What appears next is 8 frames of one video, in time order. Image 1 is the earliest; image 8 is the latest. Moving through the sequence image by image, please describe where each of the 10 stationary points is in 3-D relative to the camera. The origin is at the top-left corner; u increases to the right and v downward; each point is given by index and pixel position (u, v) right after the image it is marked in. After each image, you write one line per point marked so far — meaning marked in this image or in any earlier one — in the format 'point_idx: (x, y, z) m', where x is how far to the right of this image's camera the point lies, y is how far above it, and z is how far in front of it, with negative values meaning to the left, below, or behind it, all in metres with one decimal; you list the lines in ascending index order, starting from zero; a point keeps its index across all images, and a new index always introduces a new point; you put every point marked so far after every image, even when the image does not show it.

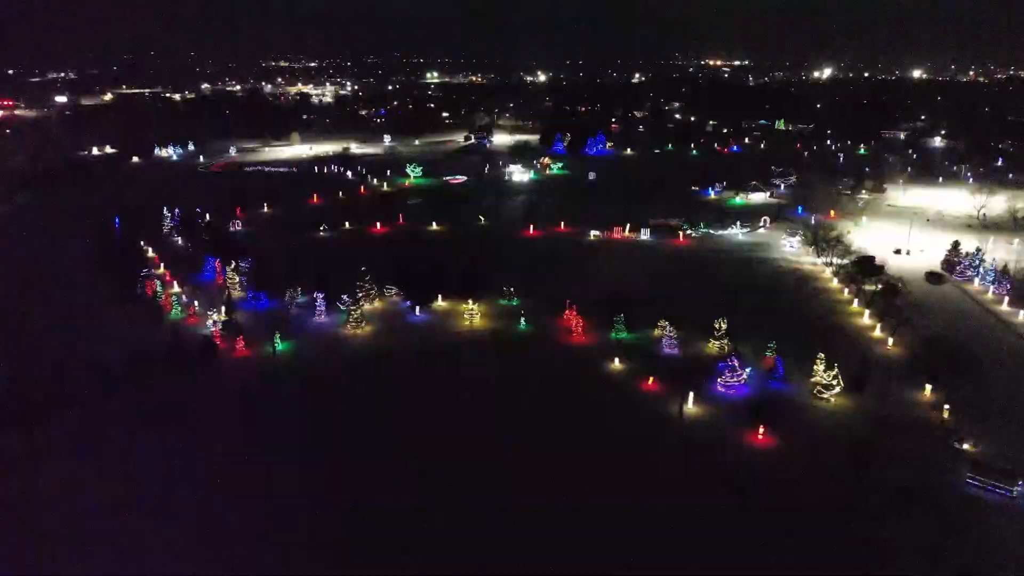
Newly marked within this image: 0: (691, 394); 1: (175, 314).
0: (+3.7, -2.1, +13.4) m
1: (-8.7, -0.7, +17.6) m
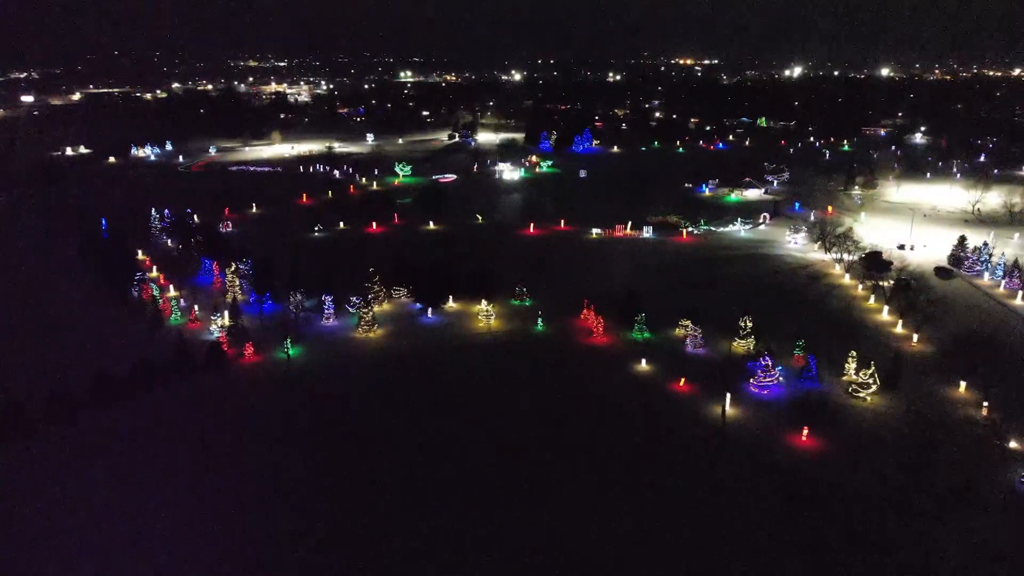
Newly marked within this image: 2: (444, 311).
0: (+4.2, -2.1, +13.1) m
1: (-8.3, -0.8, +16.9) m
2: (-1.6, -0.6, +17.1) m
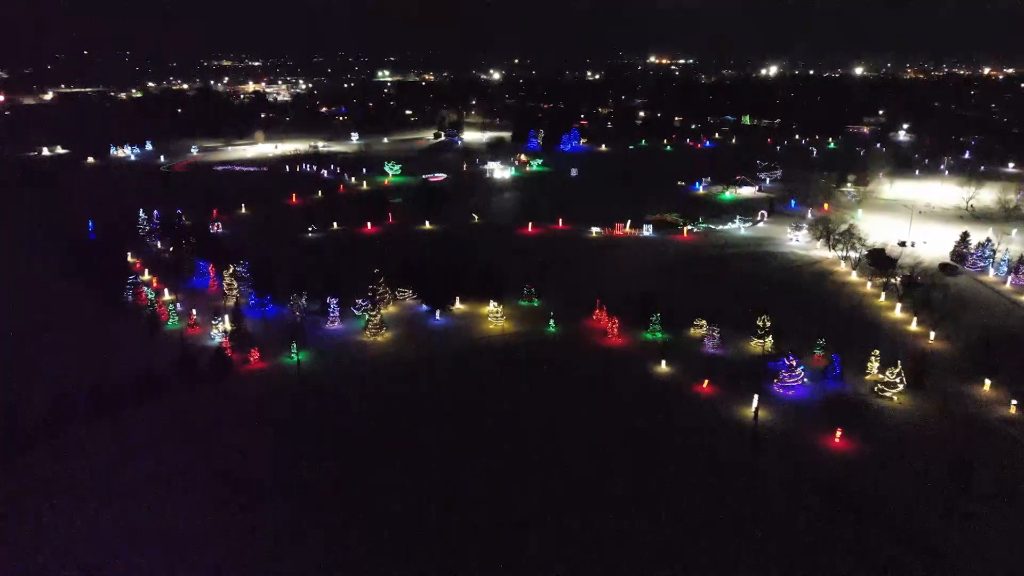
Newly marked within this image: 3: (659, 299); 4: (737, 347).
0: (+4.5, -2.0, +12.8) m
1: (-8.1, -0.9, +16.3) m
2: (-1.4, -0.6, +16.7) m
3: (+3.7, -0.3, +17.0) m
4: (+4.8, -1.3, +14.5) m
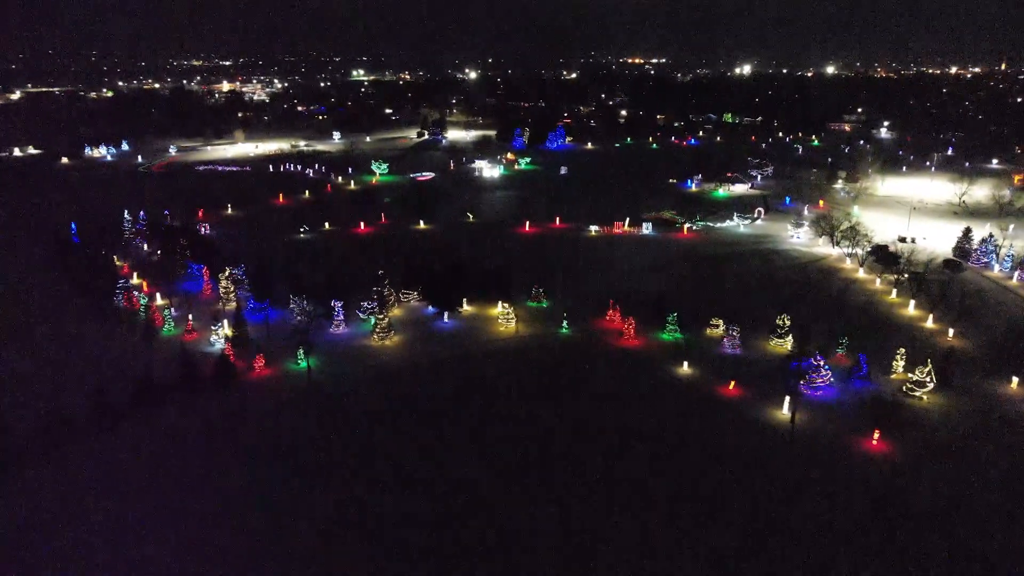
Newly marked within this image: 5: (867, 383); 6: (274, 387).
0: (+4.8, -2.0, +12.5) m
1: (-7.9, -1.0, +15.6) m
2: (-1.2, -0.7, +16.2) m
3: (+3.9, -0.3, +16.7) m
4: (+5.1, -1.2, +14.2) m
5: (+6.7, -1.8, +12.7) m
6: (-4.7, -2.0, +13.5) m
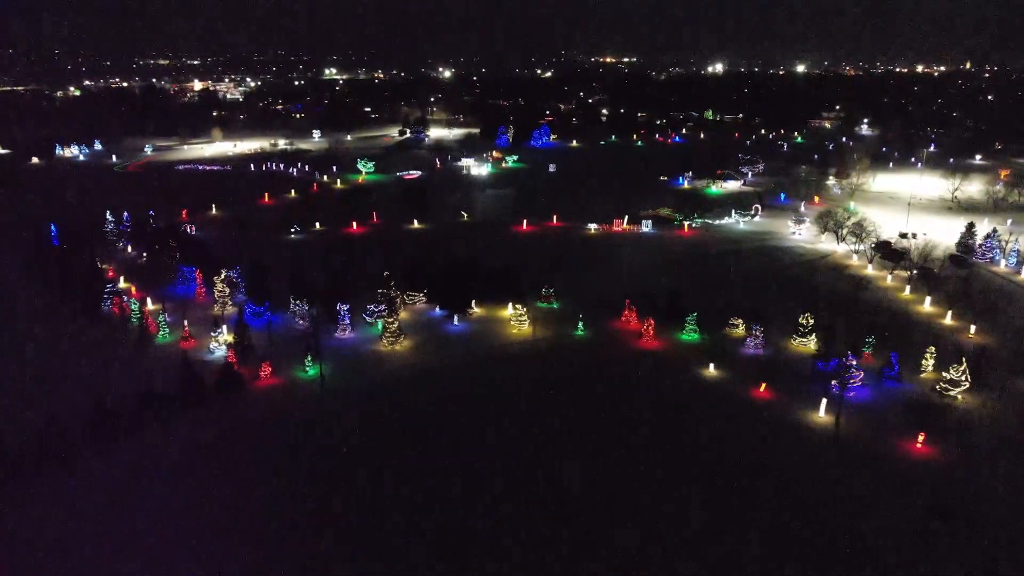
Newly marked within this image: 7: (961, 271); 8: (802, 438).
0: (+5.2, -2.0, +12.2) m
1: (-7.6, -1.1, +14.8) m
2: (-1.0, -0.7, +15.7) m
3: (+4.2, -0.2, +16.3) m
4: (+5.4, -1.2, +13.9) m
5: (+7.0, -1.7, +12.4) m
6: (-4.3, -2.0, +12.8) m
7: (+12.1, +0.5, +18.2) m
8: (+4.8, -2.5, +11.2) m
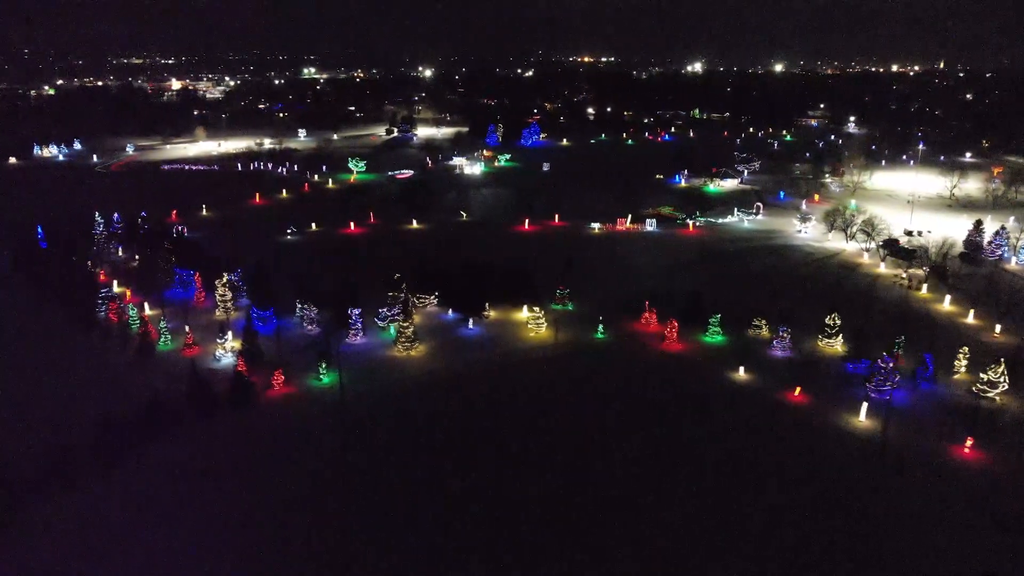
0: (+5.6, -2.0, +11.9) m
1: (-7.3, -1.2, +14.1) m
2: (-0.6, -0.7, +15.2) m
3: (+4.5, -0.3, +16.0) m
4: (+5.8, -1.2, +13.6) m
5: (+7.5, -1.7, +12.2) m
6: (-3.9, -2.1, +12.3) m
7: (+12.3, +0.5, +18.1) m
8: (+5.2, -2.5, +10.9) m
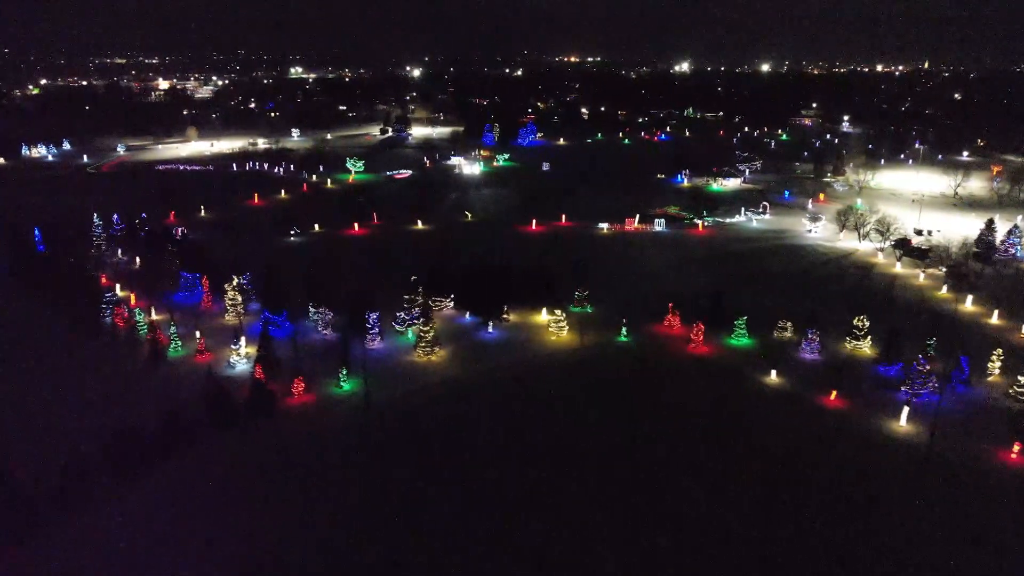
0: (+6.1, -2.0, +11.6) m
1: (-6.8, -1.3, +13.7) m
2: (-0.2, -0.8, +14.9) m
3: (+4.8, -0.3, +15.7) m
4: (+6.2, -1.2, +13.3) m
5: (+7.9, -1.7, +12.0) m
6: (-3.5, -2.2, +11.9) m
7: (+12.7, +0.5, +18.0) m
8: (+5.7, -2.5, +10.7) m
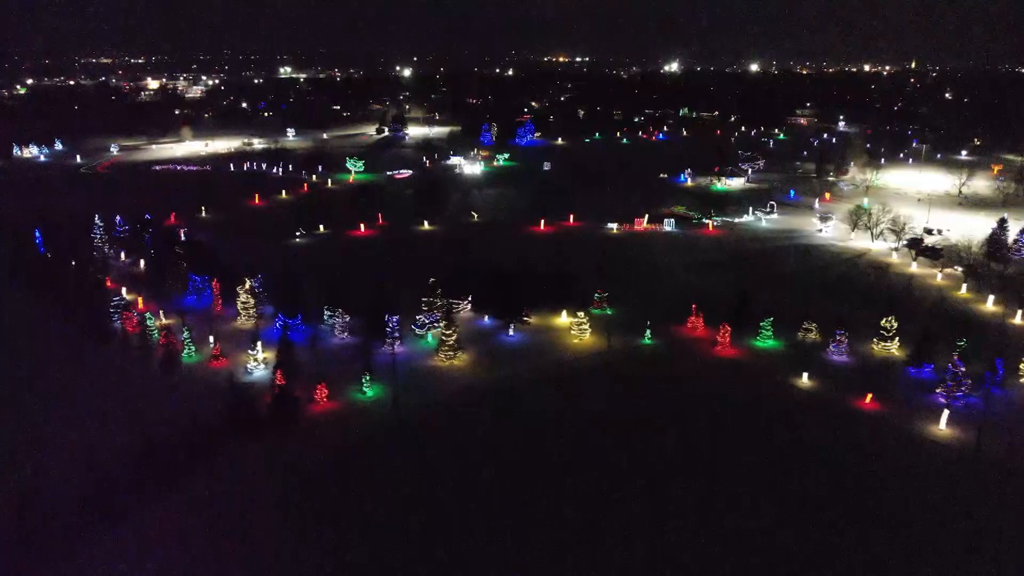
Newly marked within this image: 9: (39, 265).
0: (+6.5, -2.0, +11.5) m
1: (-6.4, -1.3, +13.4) m
2: (+0.2, -0.8, +14.6) m
3: (+5.2, -0.3, +15.6) m
4: (+6.7, -1.2, +13.2) m
5: (+8.4, -1.7, +11.8) m
6: (-3.0, -2.2, +11.6) m
7: (+13.0, +0.5, +17.9) m
8: (+6.2, -2.5, +10.5) m
9: (-12.9, +0.6, +18.4) m
